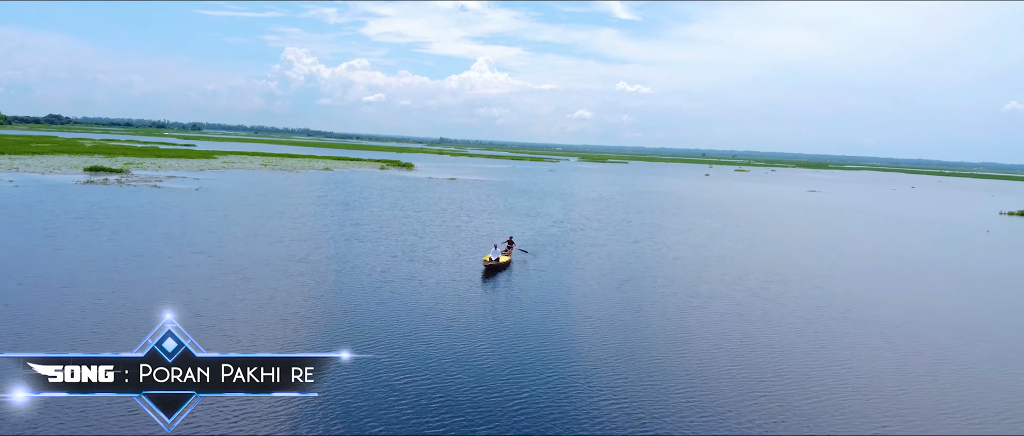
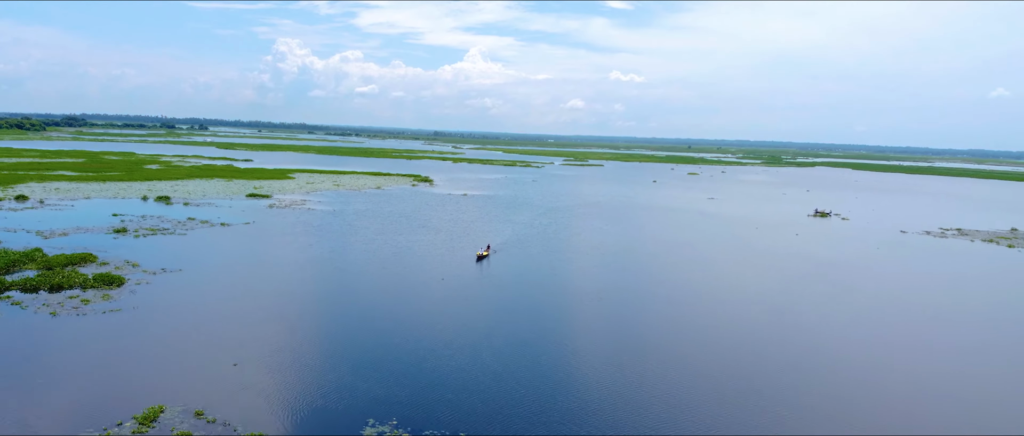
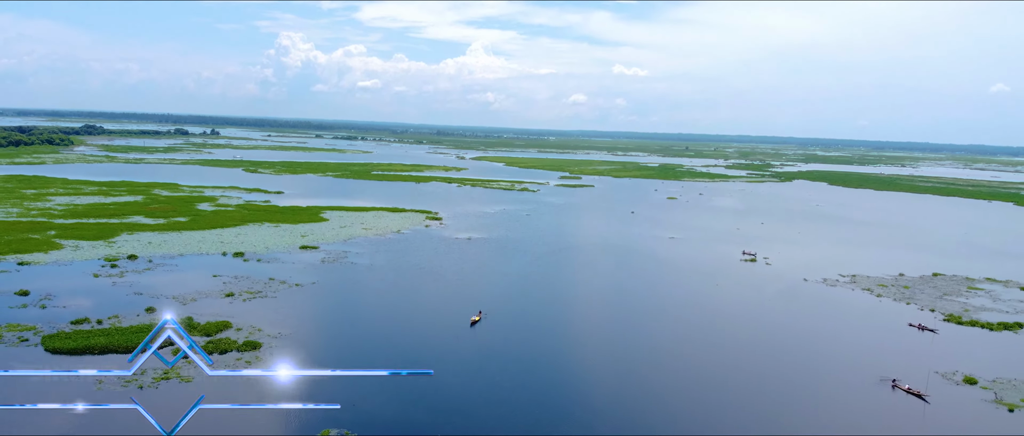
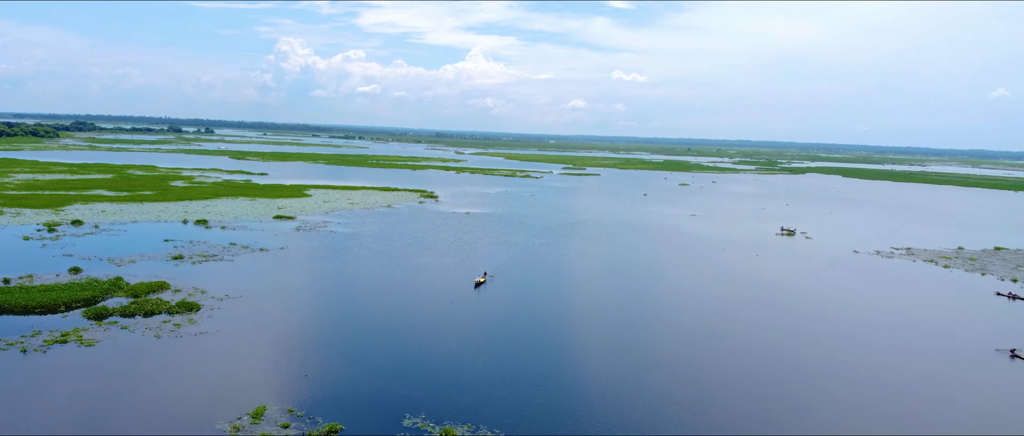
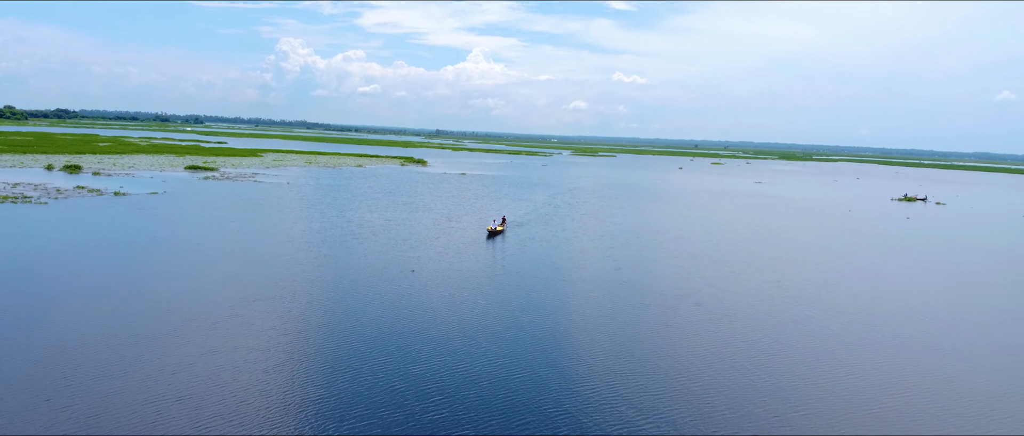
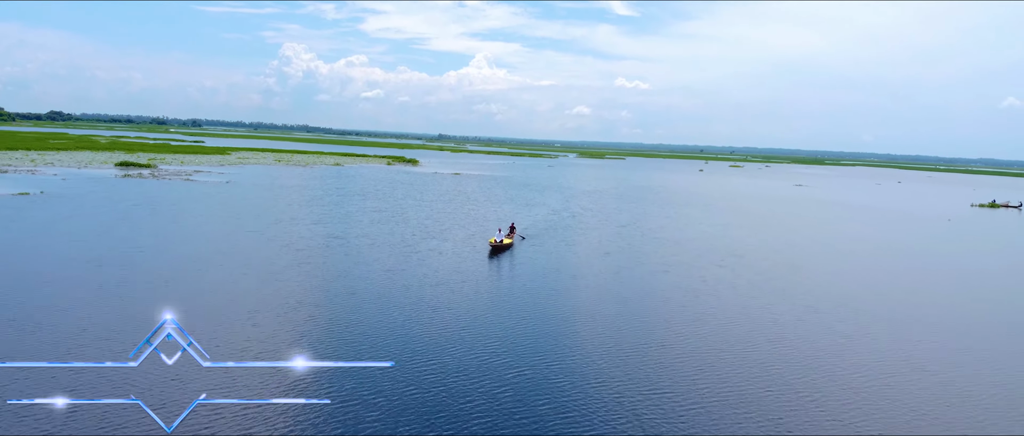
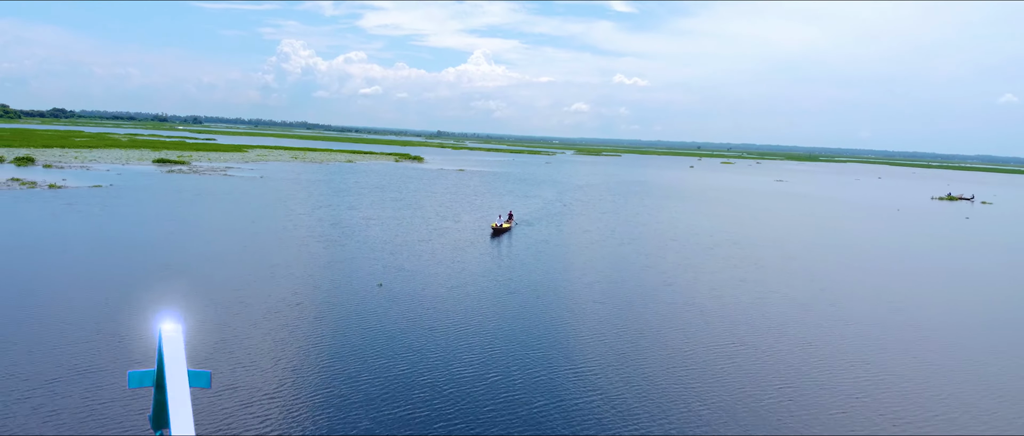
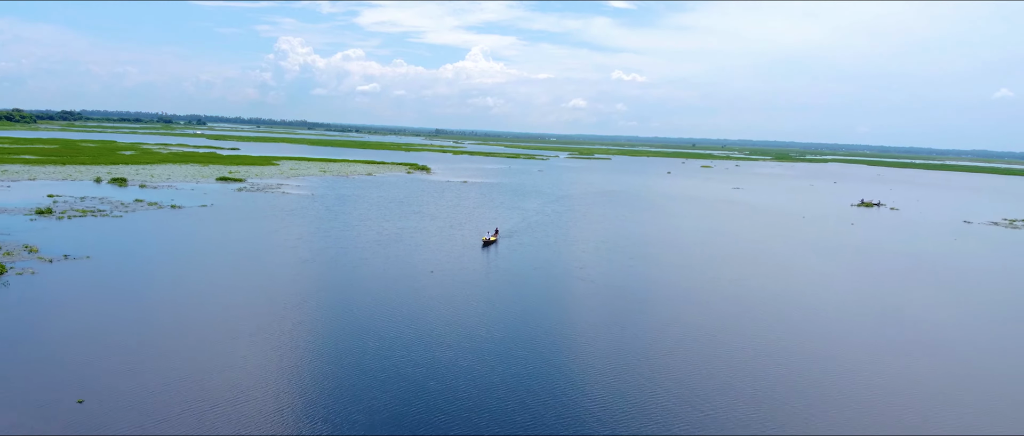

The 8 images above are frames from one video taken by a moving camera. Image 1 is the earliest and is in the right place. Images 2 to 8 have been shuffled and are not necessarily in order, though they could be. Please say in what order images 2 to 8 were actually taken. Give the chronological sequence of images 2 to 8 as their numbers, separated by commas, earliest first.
6, 7, 5, 8, 2, 4, 3
